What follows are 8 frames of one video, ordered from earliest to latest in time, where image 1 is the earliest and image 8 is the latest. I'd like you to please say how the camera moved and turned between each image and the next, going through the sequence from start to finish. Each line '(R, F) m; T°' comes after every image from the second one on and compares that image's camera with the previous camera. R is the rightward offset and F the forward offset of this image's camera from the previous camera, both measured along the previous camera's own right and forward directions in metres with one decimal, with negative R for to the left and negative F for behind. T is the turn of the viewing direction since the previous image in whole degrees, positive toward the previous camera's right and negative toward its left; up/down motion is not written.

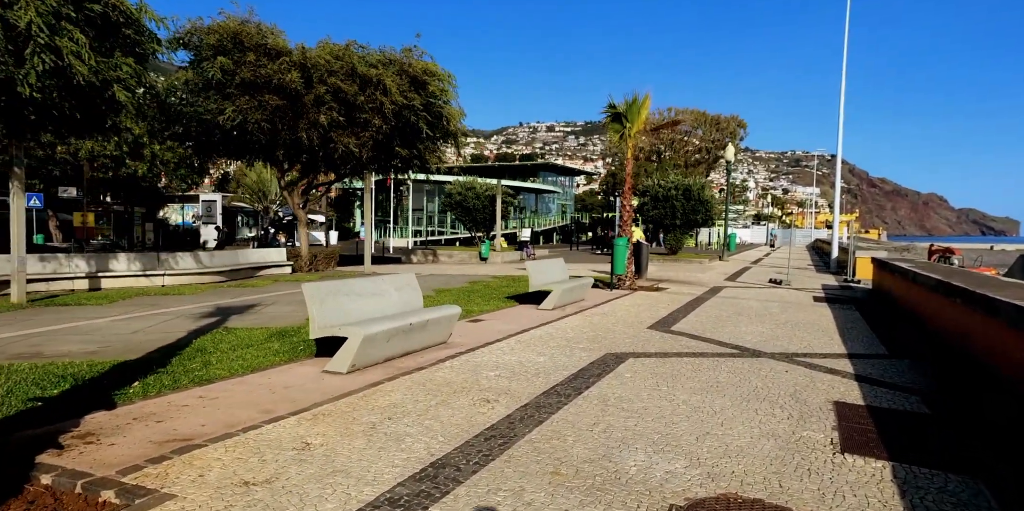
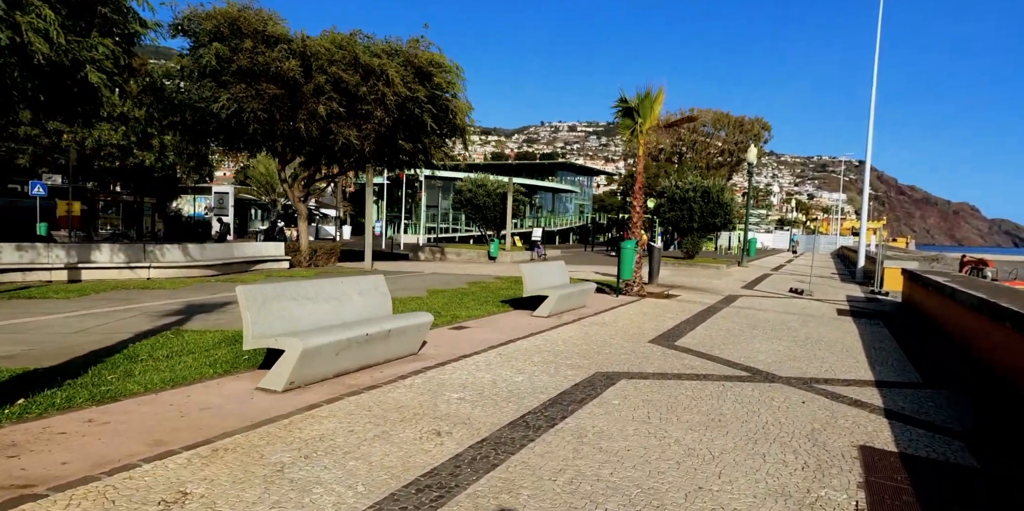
(+0.4, +0.9) m; -2°
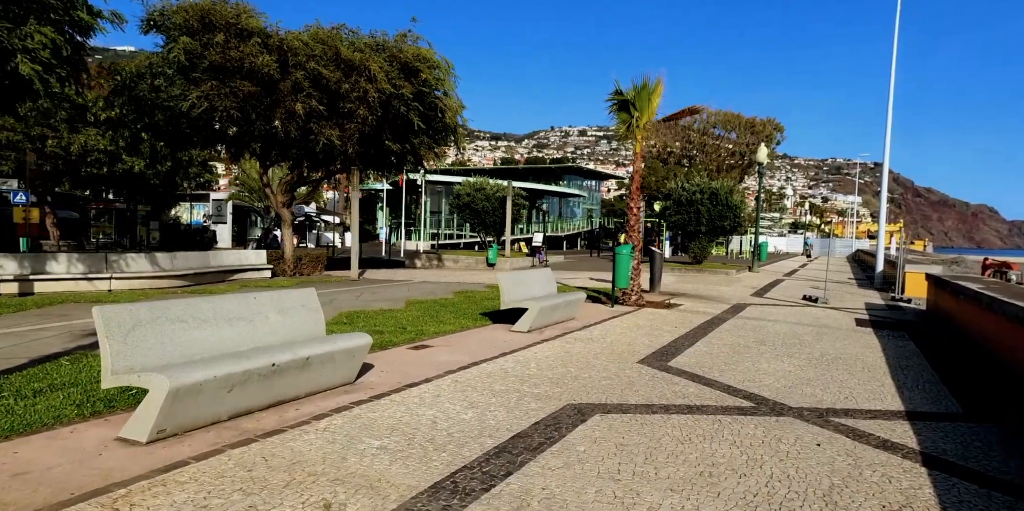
(+0.5, +1.1) m; -1°
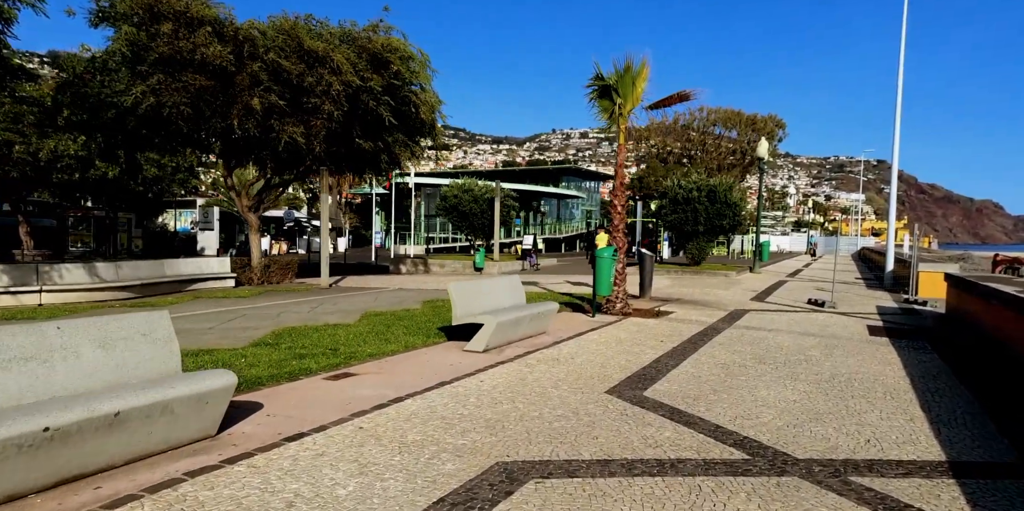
(+0.6, +1.3) m; 0°
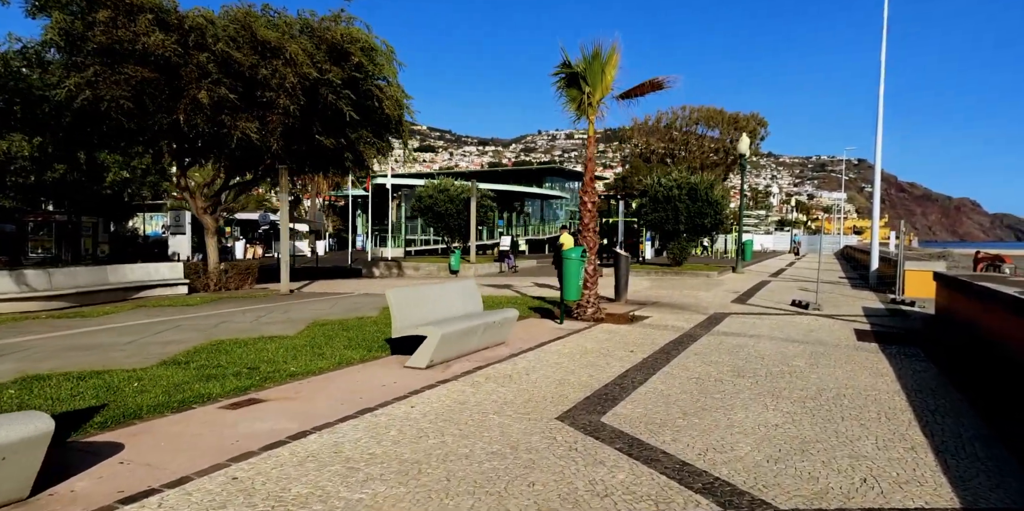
(+0.4, +0.9) m; +1°
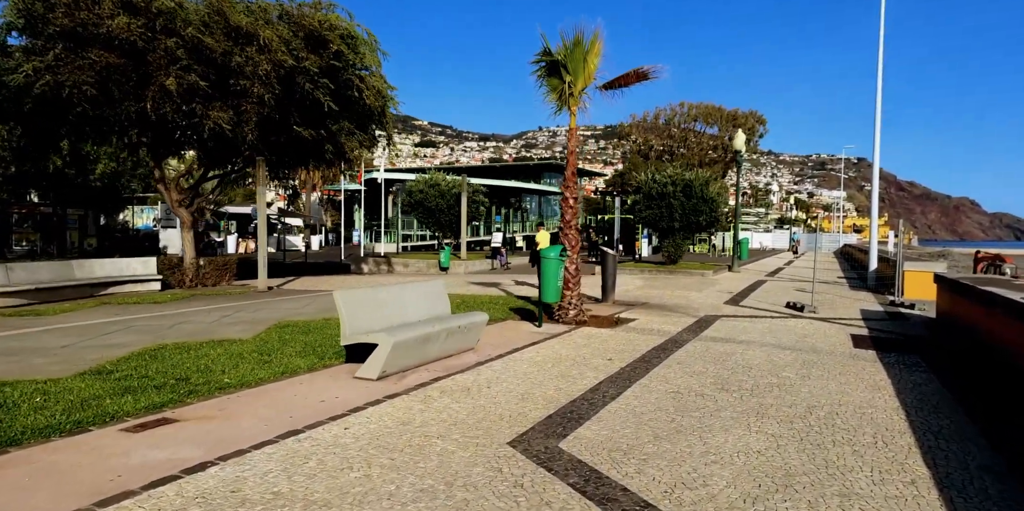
(+0.4, +0.6) m; 0°
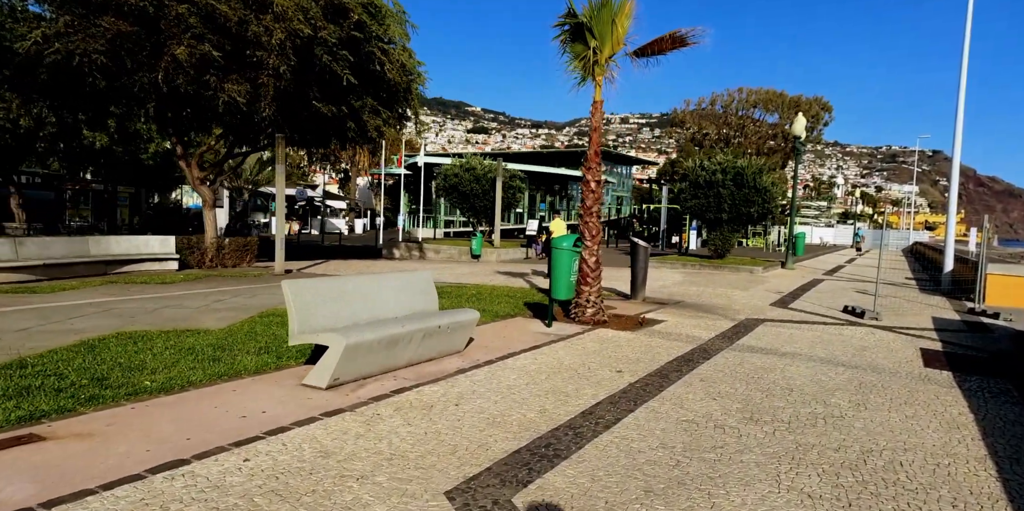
(+0.6, +1.1) m; -5°
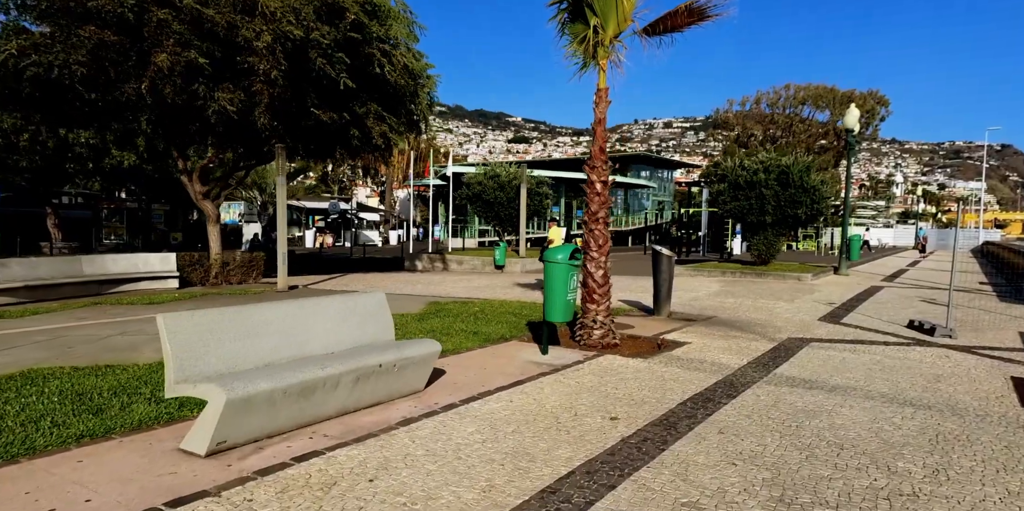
(+0.7, +1.3) m; -4°
